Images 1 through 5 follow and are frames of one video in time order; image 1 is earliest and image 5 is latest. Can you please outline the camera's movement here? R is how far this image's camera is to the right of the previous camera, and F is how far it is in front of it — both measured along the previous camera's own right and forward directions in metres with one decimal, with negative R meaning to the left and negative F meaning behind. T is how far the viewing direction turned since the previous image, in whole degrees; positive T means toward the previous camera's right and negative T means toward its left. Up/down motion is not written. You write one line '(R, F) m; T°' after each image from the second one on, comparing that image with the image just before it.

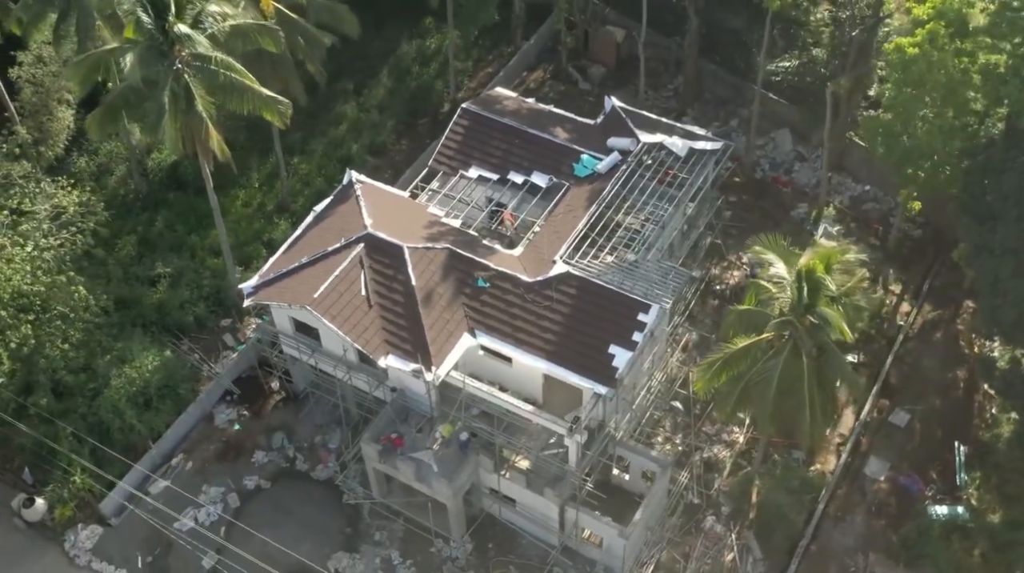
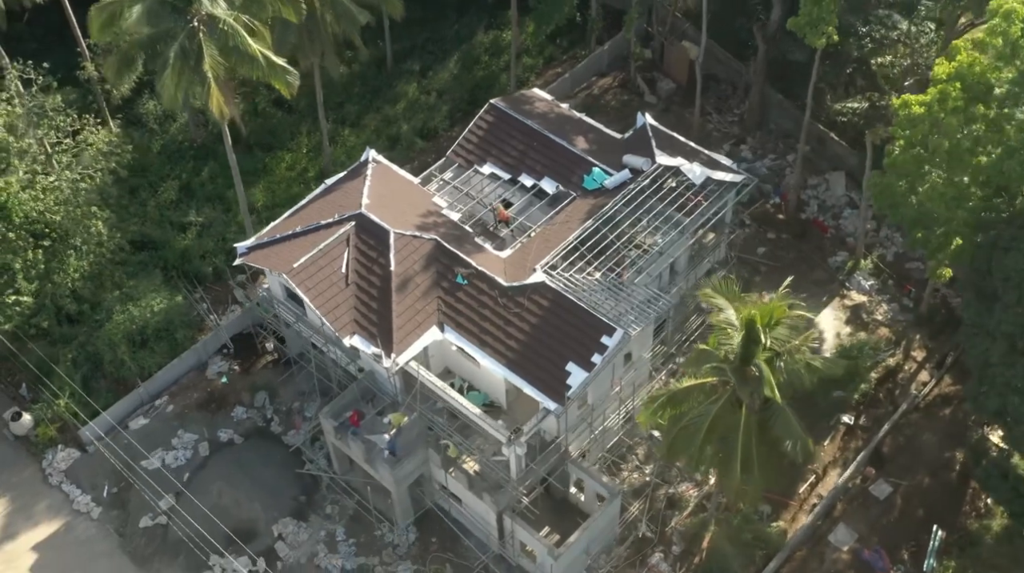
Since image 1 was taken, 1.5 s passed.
(+4.7, +0.5) m; -8°
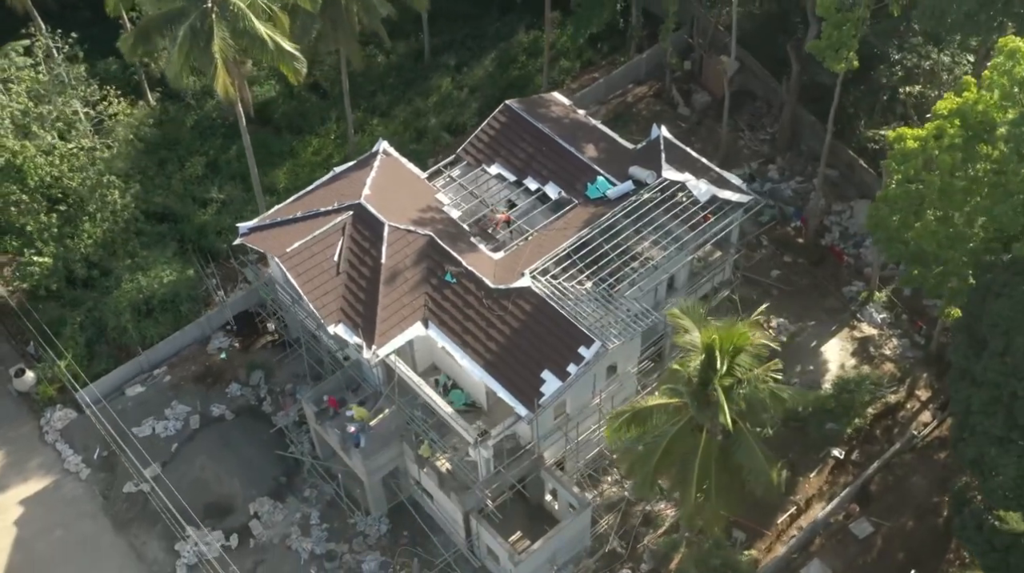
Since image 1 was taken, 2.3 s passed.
(+2.5, +0.1) m; -4°
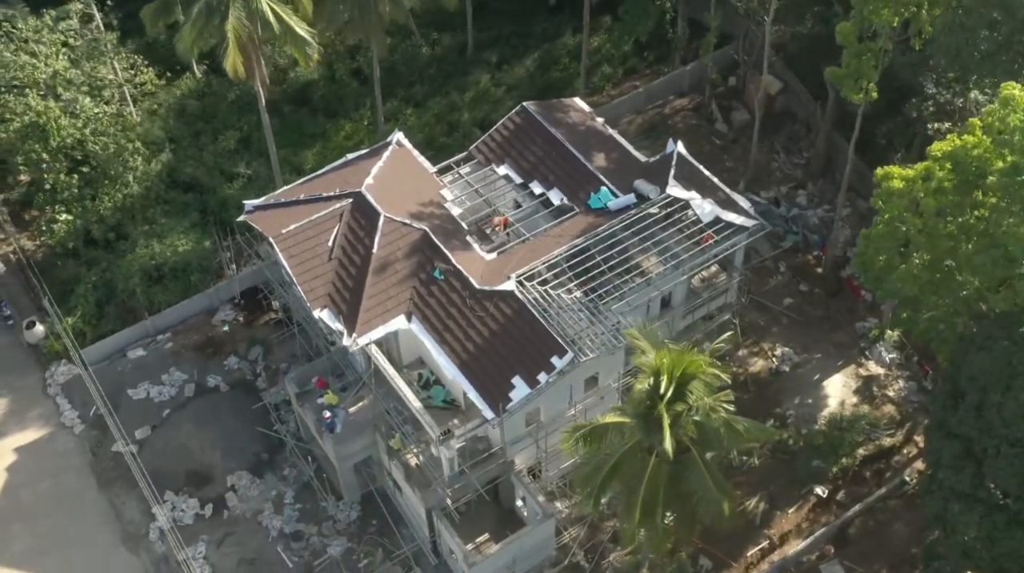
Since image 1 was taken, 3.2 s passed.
(+2.9, +0.2) m; -5°
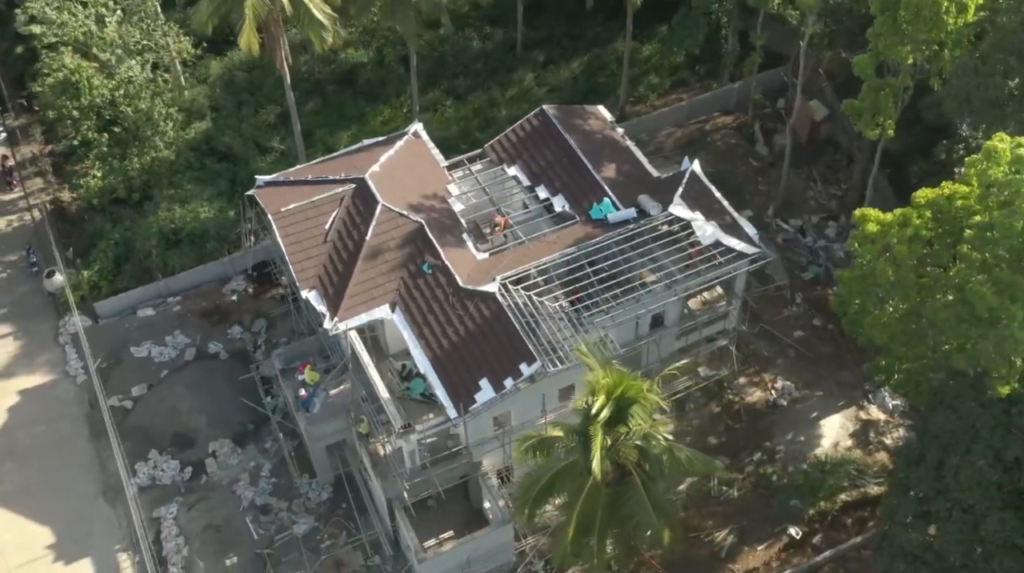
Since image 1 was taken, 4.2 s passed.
(+3.2, +0.3) m; -5°
